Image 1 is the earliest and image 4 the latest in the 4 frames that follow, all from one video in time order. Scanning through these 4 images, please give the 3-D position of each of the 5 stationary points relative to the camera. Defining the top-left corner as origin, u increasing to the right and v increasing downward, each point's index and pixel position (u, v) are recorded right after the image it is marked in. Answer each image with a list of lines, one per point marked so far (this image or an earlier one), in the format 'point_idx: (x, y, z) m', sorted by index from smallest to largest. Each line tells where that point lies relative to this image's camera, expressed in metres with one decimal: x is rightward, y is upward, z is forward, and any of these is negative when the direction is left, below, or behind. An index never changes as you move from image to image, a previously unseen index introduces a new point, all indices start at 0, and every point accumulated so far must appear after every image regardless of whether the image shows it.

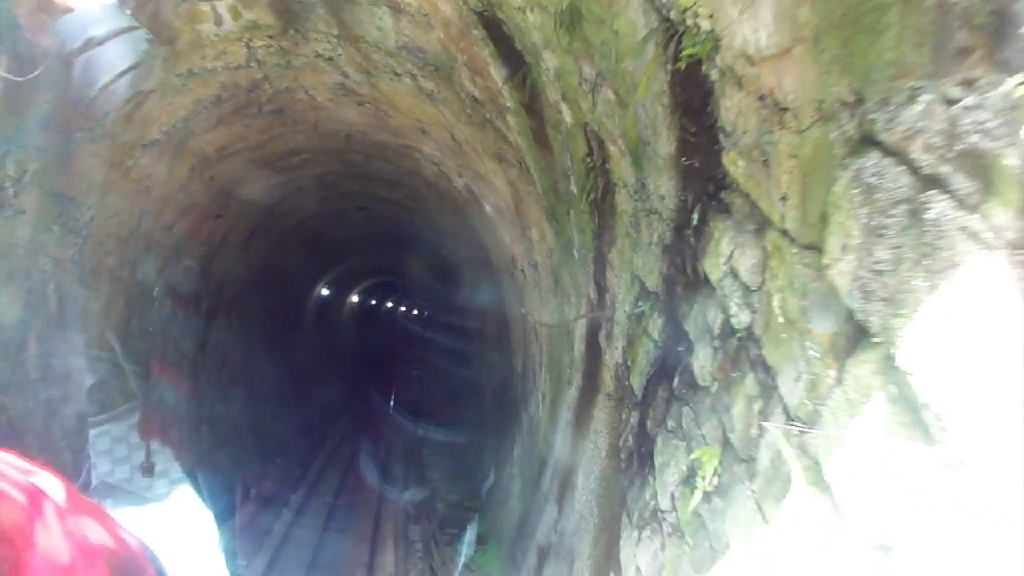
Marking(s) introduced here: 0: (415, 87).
0: (-0.2, +0.5, +3.1) m
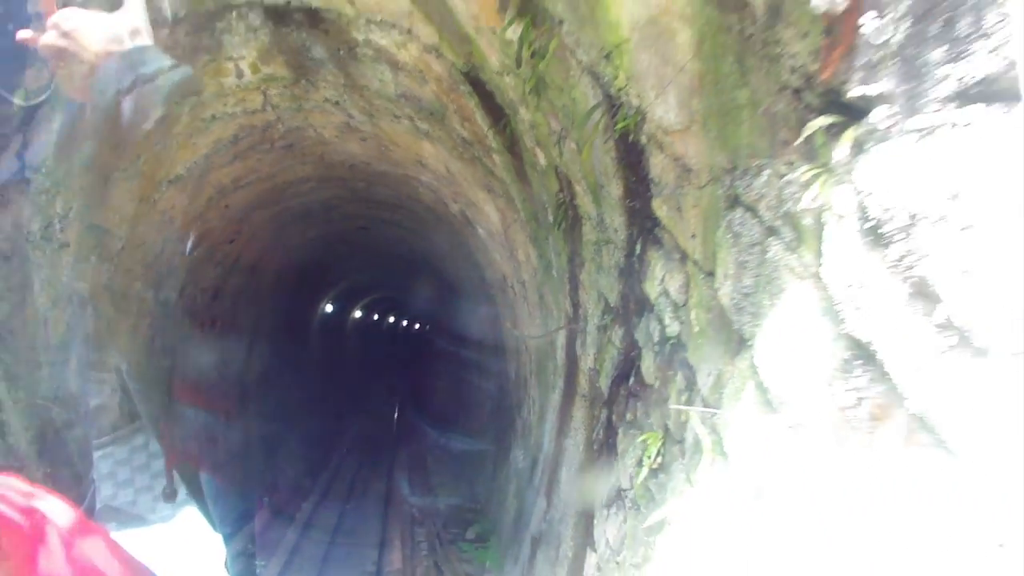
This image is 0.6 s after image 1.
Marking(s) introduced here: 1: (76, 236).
0: (-0.2, +0.4, +3.5) m
1: (-1.1, +0.1, +3.4) m
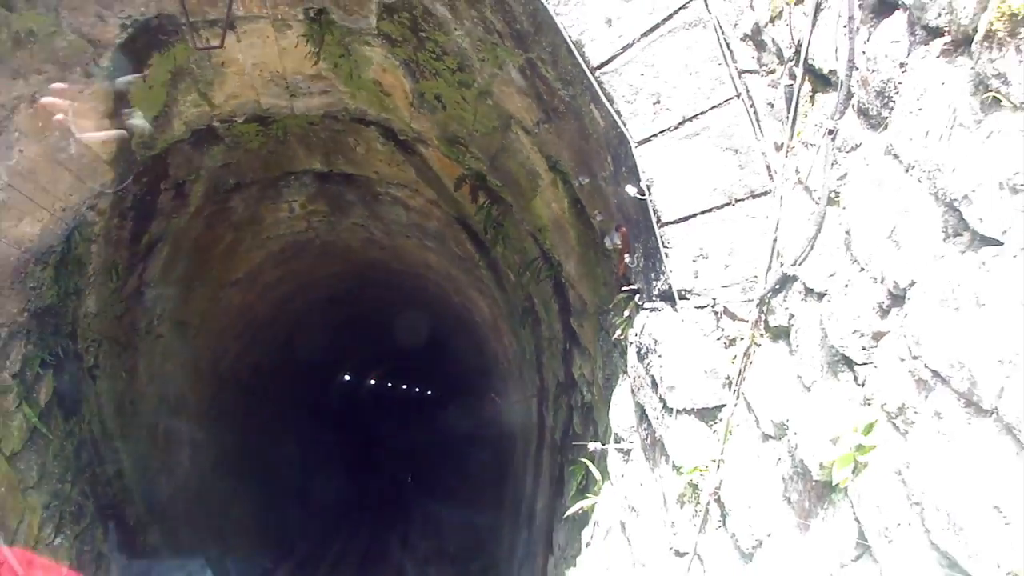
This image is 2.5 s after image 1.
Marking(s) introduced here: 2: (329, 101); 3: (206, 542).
0: (-0.3, +0.1, +4.6) m
1: (-1.1, -0.1, +4.5) m
2: (-0.4, +0.4, +3.0) m
3: (-1.2, -0.9, +5.3) m
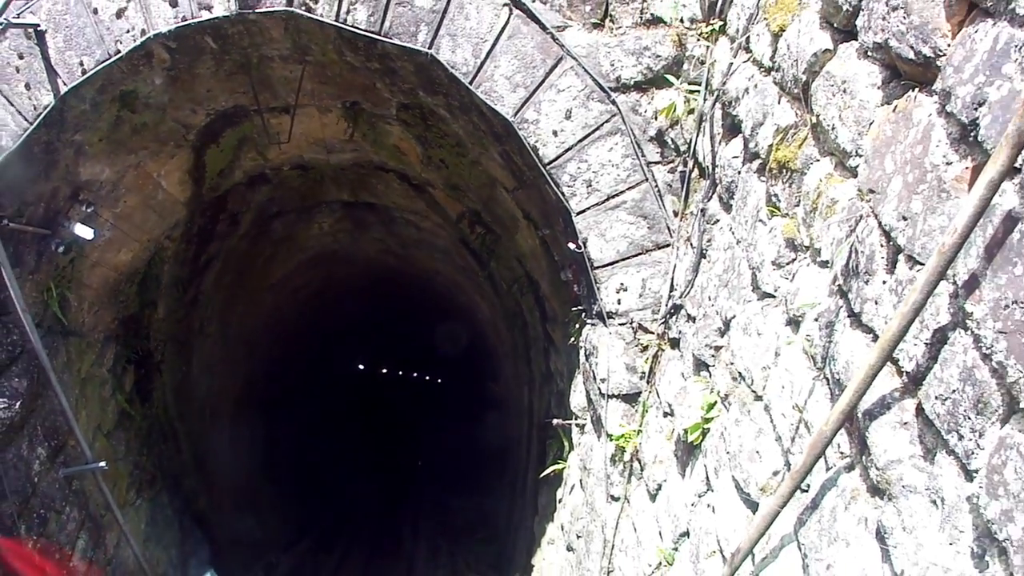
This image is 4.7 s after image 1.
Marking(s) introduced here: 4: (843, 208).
0: (-0.3, +0.1, +5.5) m
1: (-1.1, -0.2, +5.4) m
2: (-0.4, +0.4, +3.8) m
3: (-1.2, -1.0, +6.1) m
4: (+0.4, +0.1, +1.7) m
